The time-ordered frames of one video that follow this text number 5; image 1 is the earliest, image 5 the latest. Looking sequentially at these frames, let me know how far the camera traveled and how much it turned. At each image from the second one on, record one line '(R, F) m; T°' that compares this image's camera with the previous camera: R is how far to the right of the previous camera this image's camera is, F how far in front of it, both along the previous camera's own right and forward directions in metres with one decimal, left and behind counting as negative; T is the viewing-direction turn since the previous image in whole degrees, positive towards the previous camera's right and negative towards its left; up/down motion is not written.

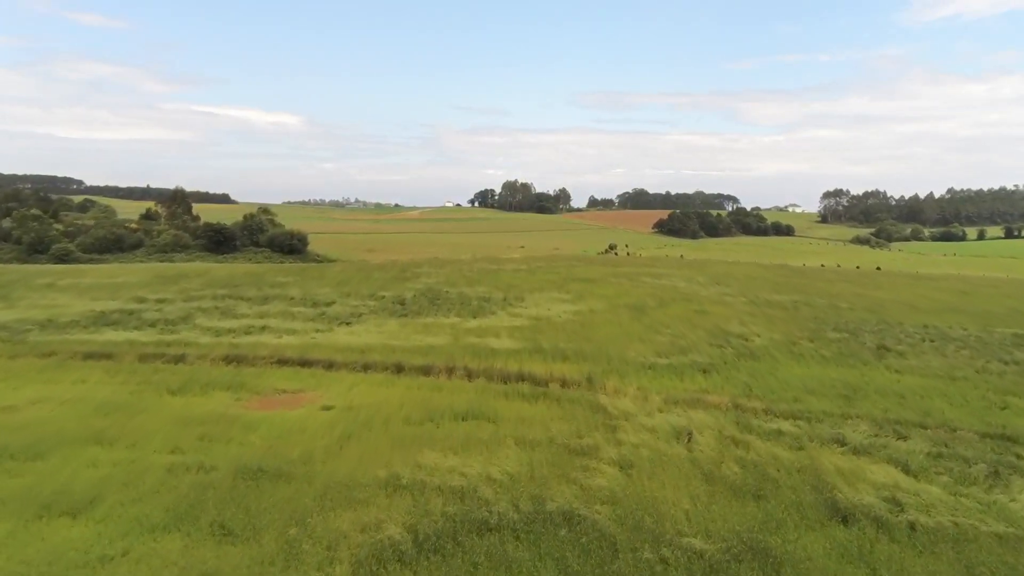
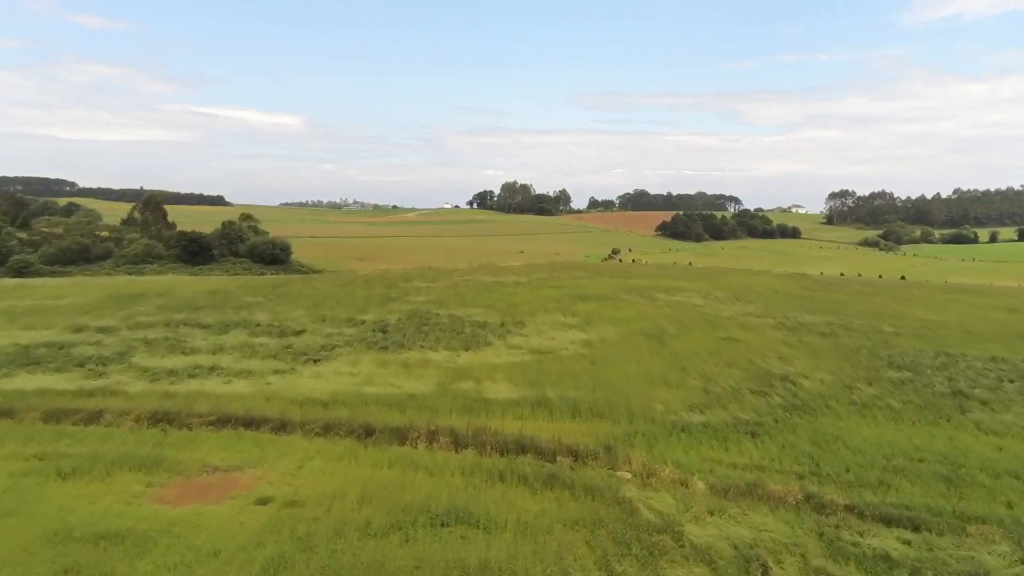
(0.0, +4.0) m; 0°
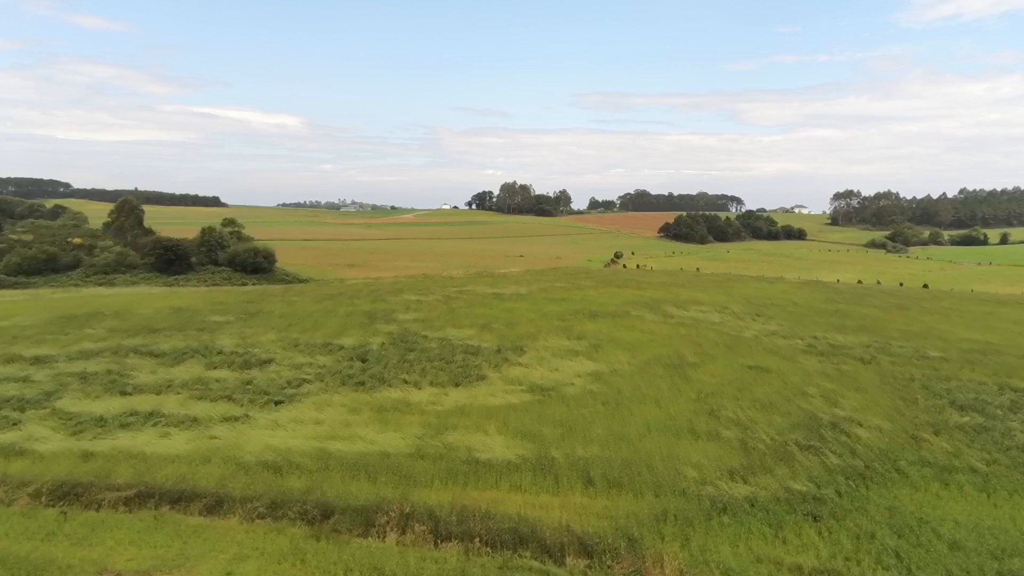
(+0.1, +3.3) m; 0°
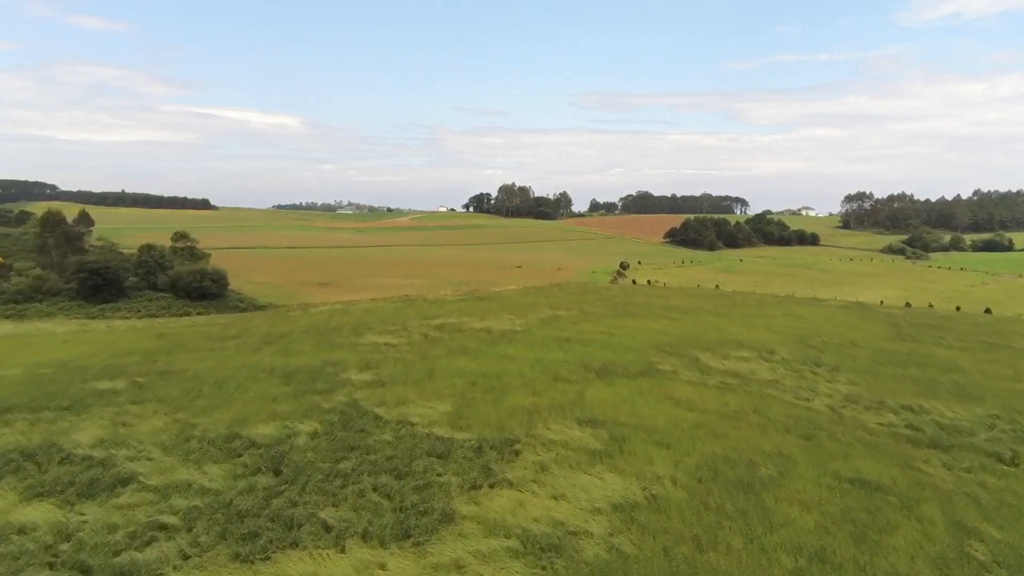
(+0.3, +7.5) m; 0°
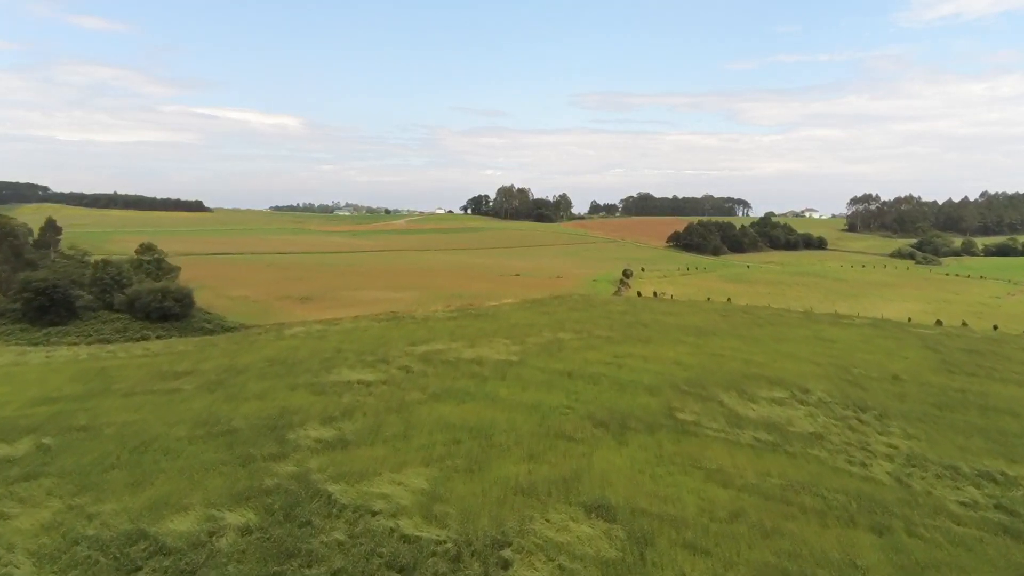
(+0.2, +4.0) m; 0°
